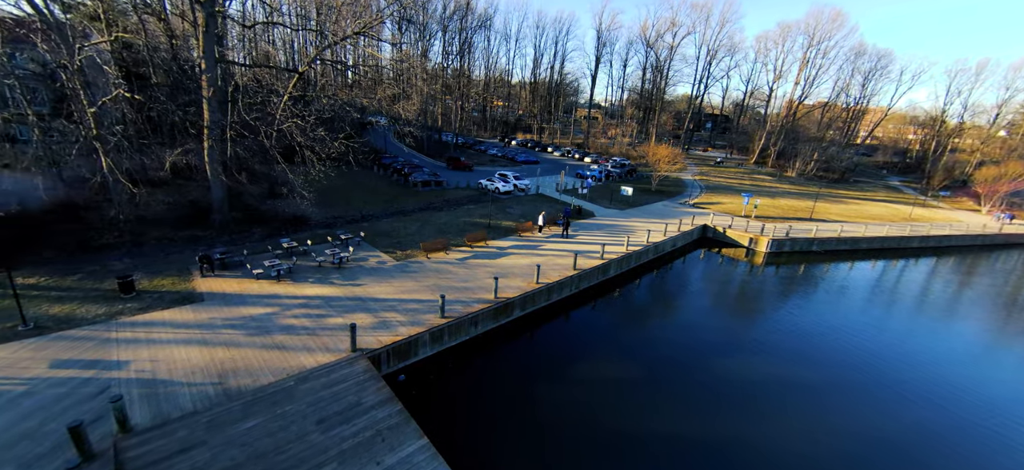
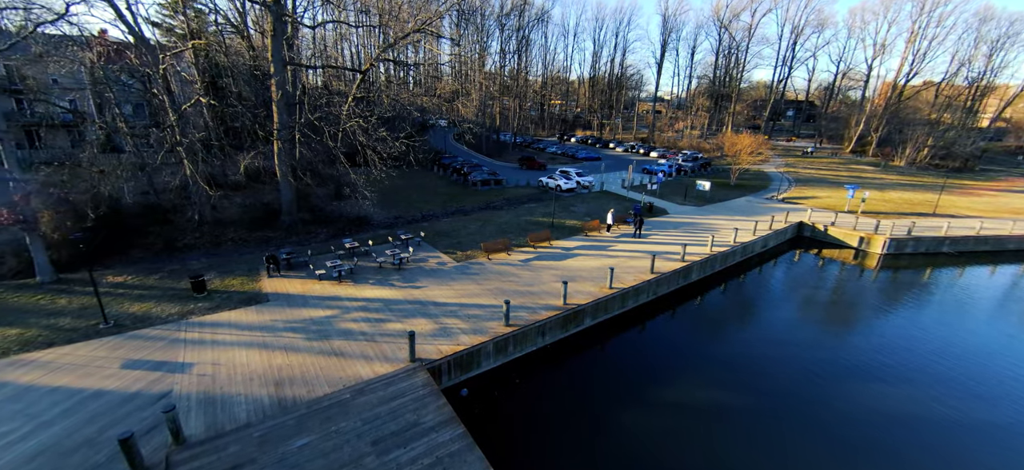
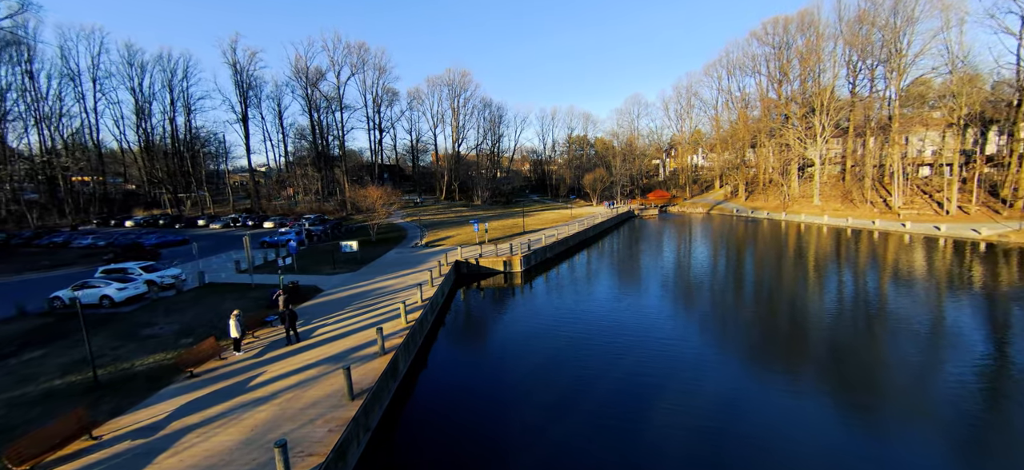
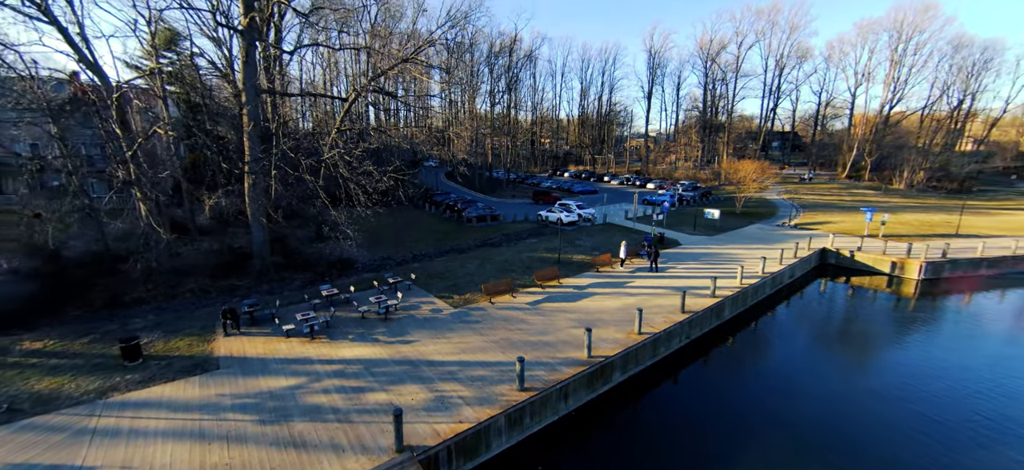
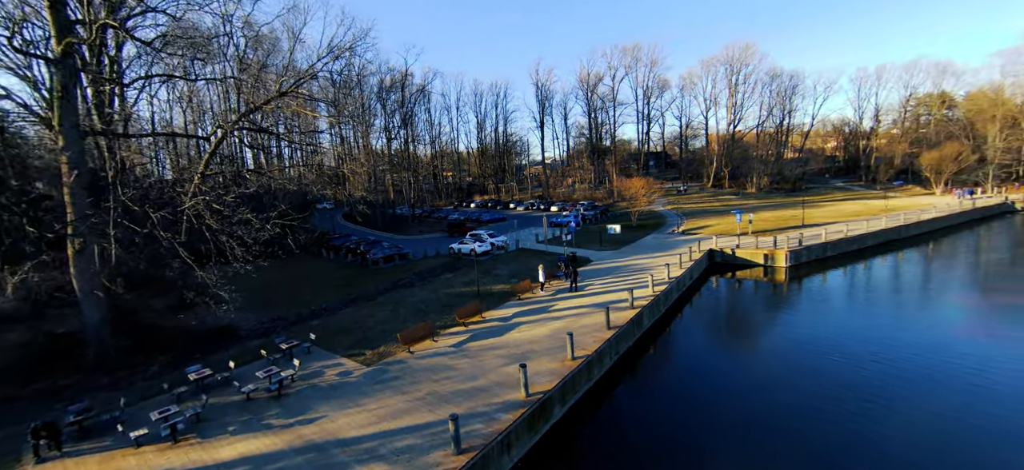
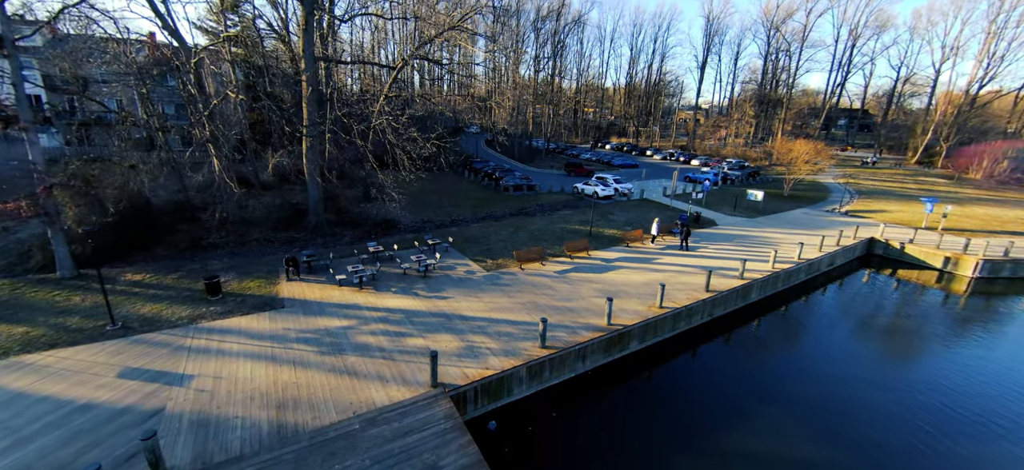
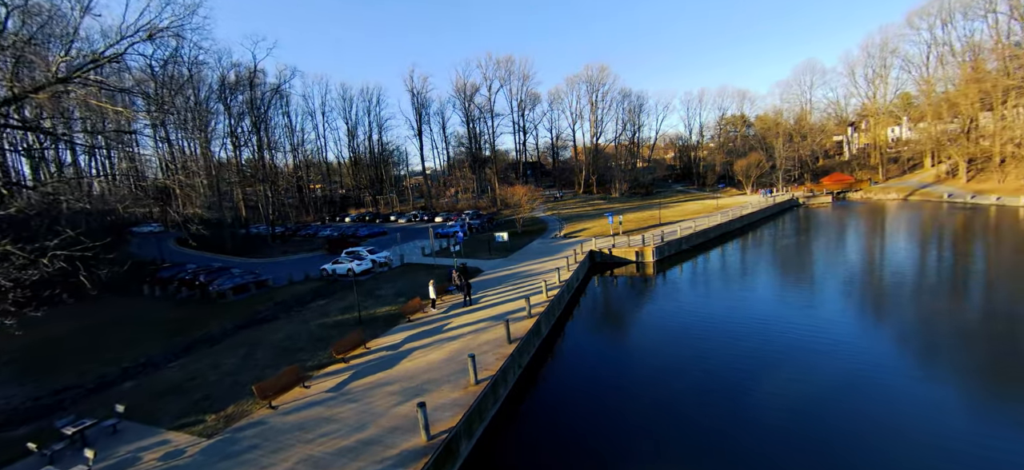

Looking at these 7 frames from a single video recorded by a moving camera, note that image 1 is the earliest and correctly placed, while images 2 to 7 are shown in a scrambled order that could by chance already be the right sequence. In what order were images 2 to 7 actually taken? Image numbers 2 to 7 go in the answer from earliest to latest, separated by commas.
2, 6, 4, 5, 7, 3
